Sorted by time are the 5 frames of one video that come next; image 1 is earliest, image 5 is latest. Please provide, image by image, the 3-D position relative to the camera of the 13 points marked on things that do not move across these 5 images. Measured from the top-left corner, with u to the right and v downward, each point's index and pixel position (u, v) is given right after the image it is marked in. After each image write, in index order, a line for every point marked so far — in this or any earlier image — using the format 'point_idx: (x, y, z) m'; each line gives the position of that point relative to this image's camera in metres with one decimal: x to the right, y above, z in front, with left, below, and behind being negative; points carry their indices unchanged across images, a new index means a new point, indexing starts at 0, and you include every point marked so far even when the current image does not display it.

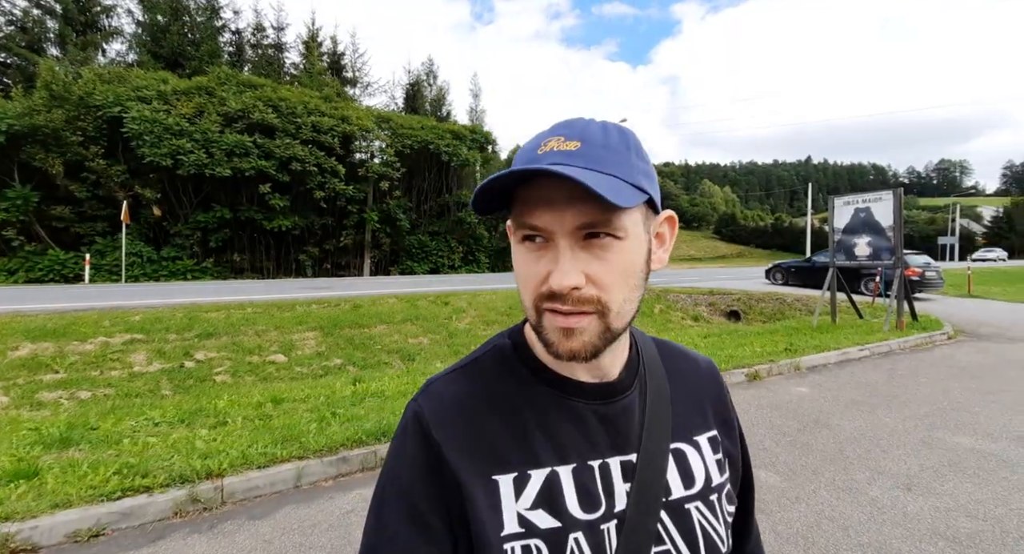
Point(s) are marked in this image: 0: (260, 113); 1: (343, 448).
0: (-10.8, +7.0, +18.8) m
1: (-1.5, -1.6, +4.0) m
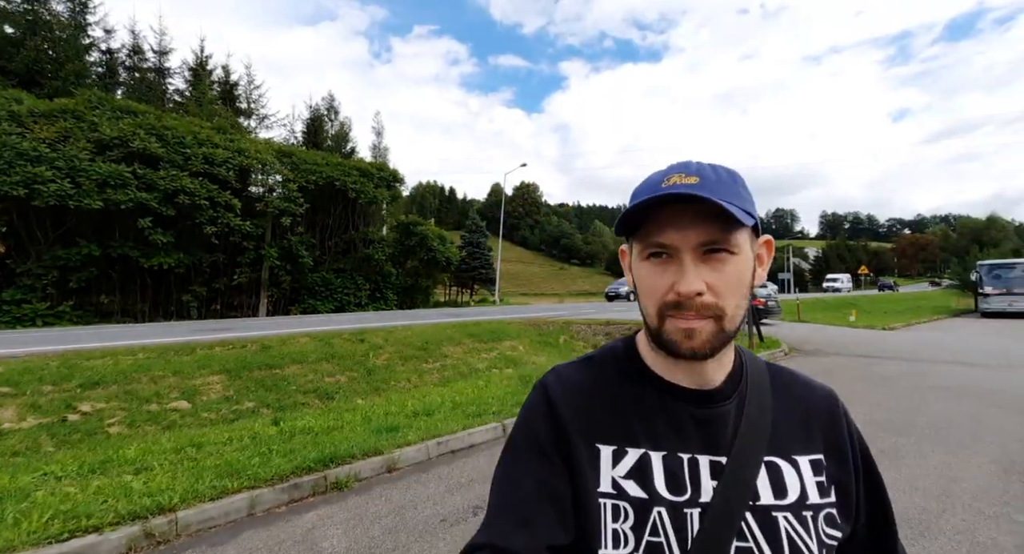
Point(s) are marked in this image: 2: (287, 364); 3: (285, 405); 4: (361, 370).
0: (-14.6, +5.3, +17.2) m
1: (-2.1, -1.9, +4.2) m
2: (-4.8, -1.9, +9.4) m
3: (-4.2, -2.3, +8.0) m
4: (-3.5, -2.1, +10.0) m
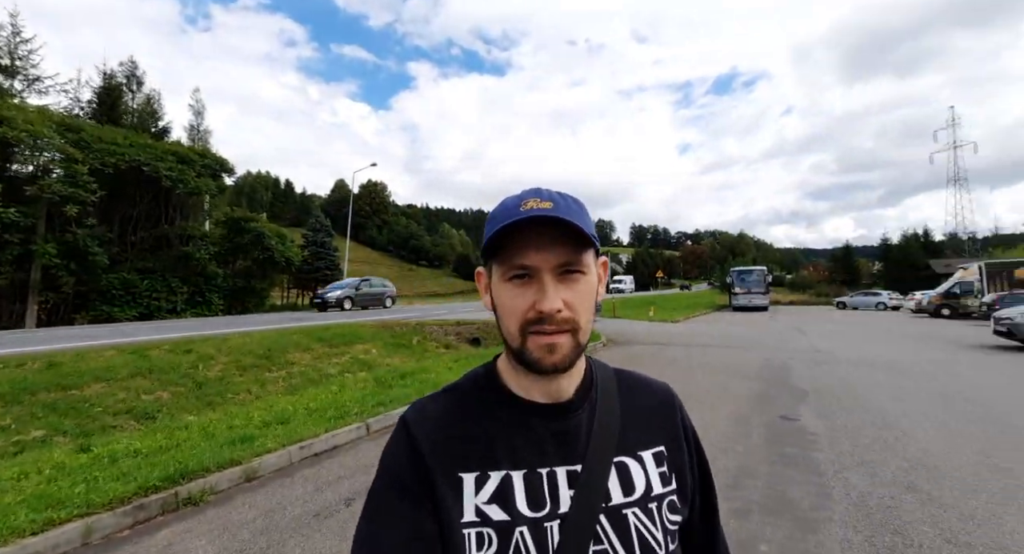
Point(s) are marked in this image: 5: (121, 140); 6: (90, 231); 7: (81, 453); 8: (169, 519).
0: (-19.4, +5.3, +12.0) m
1: (-3.4, -2.0, +3.9) m
2: (-7.7, -1.9, +7.9) m
3: (-6.6, -2.4, +6.8) m
4: (-6.6, -2.2, +8.9) m
5: (-16.7, +5.9, +18.5) m
6: (-16.8, +1.9, +17.3) m
7: (-5.6, -2.3, +5.7) m
8: (-3.0, -2.1, +3.8) m
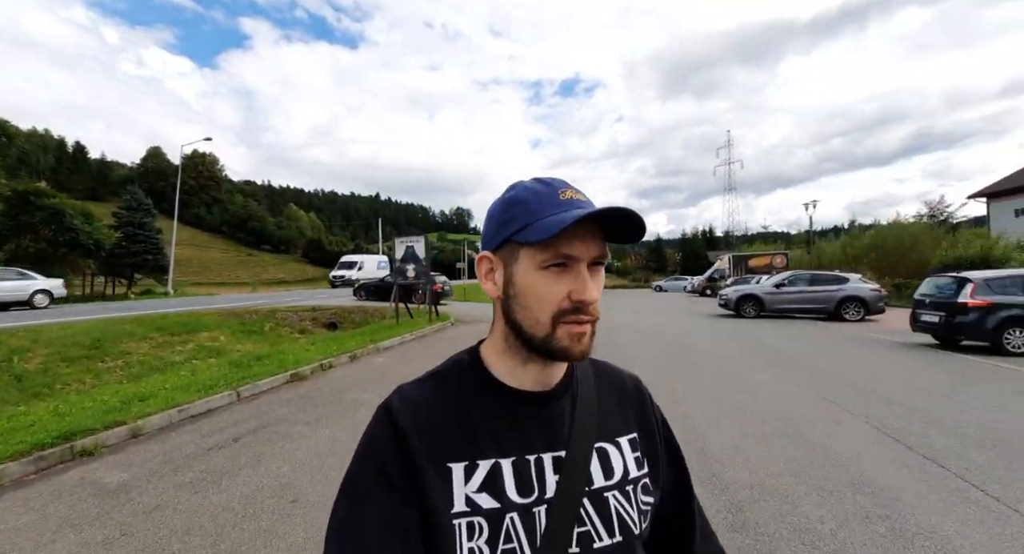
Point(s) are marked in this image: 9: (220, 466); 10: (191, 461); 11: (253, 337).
0: (-22.8, +5.6, +7.1) m
1: (-5.1, -1.8, +4.6) m
2: (-10.4, -1.7, +7.1) m
3: (-9.0, -2.2, +6.4) m
4: (-9.7, -1.9, +8.4) m
5: (-22.3, +6.4, +14.1) m
6: (-22.0, +2.3, +13.0) m
7: (-7.8, -2.1, +5.6) m
8: (-4.7, -2.0, +4.7) m
9: (-3.1, -2.0, +4.7) m
10: (-3.6, -2.0, +4.9) m
11: (-8.6, -2.0, +14.5) m
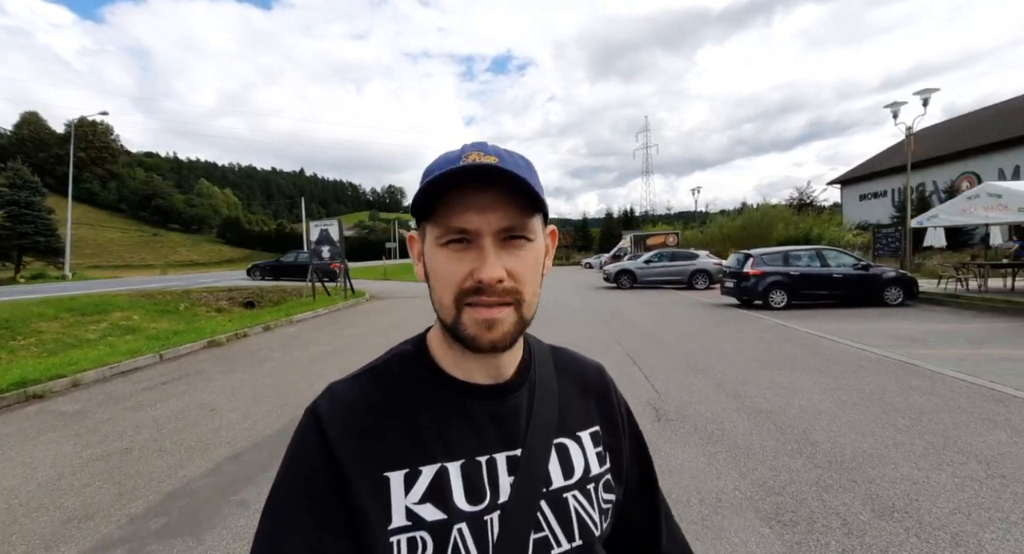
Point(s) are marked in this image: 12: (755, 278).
0: (-25.1, +5.6, +5.5) m
1: (-7.1, -1.6, +6.0) m
2: (-12.8, -1.5, +7.6) m
3: (-11.3, -2.0, +7.2) m
4: (-12.3, -1.6, +9.1) m
5: (-25.6, +6.8, +12.5) m
6: (-25.1, +2.7, +11.7) m
7: (-9.9, -1.9, +6.6) m
8: (-6.8, -1.8, +6.1) m
9: (-5.2, -1.8, +6.4) m
10: (-5.7, -1.8, +6.5) m
11: (-12.0, -1.4, +15.3) m
12: (+7.2, 0.0, +12.9) m
